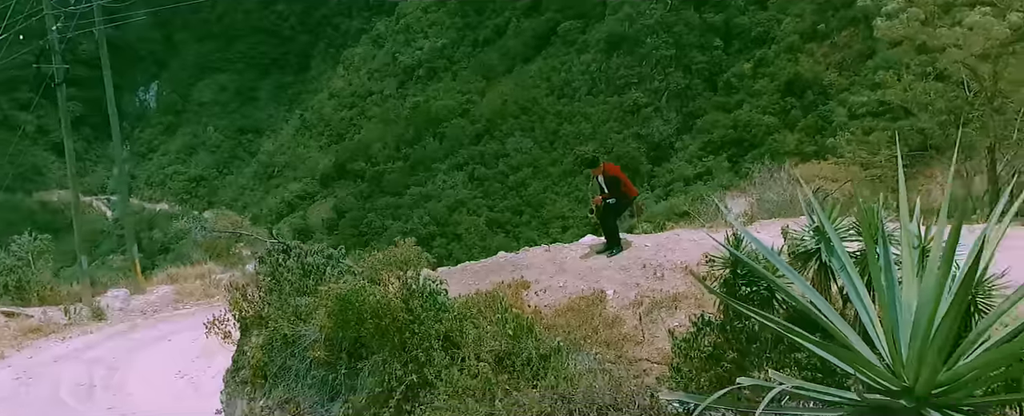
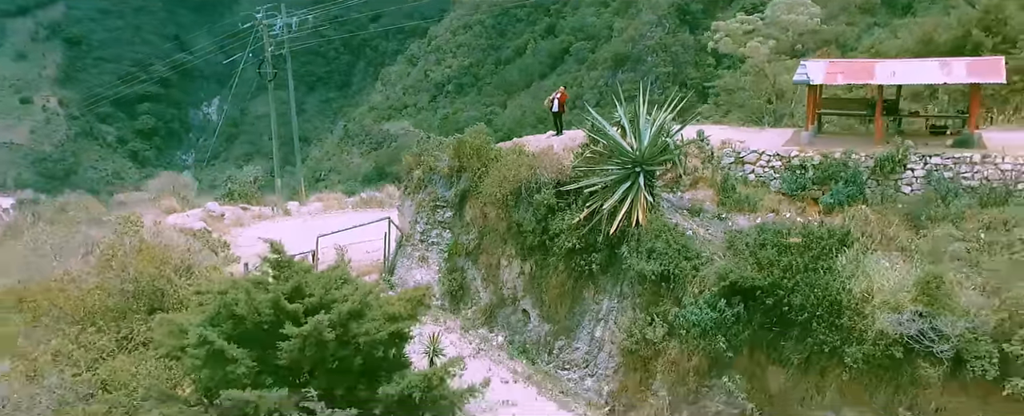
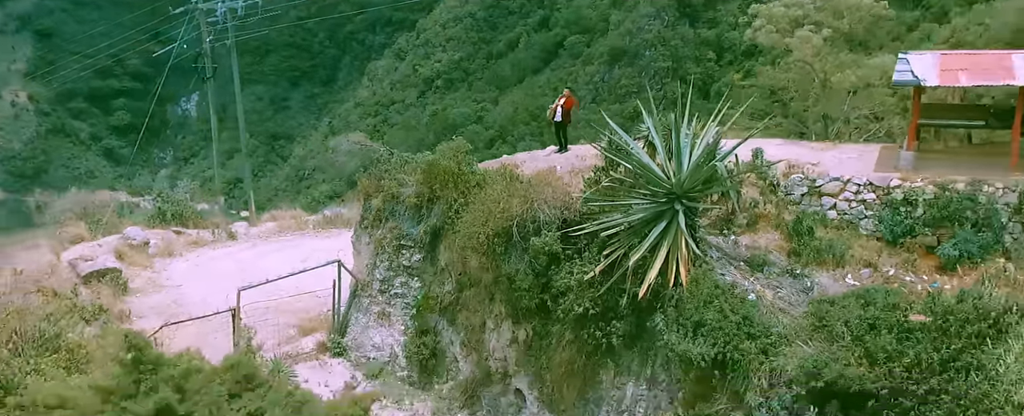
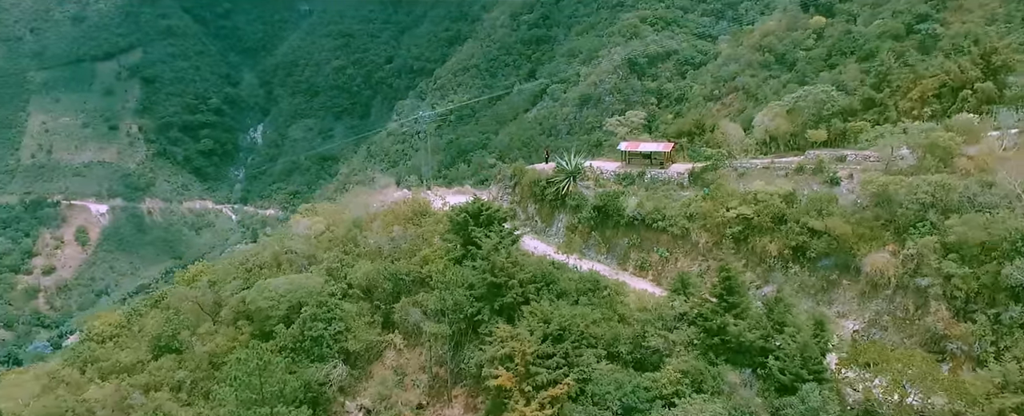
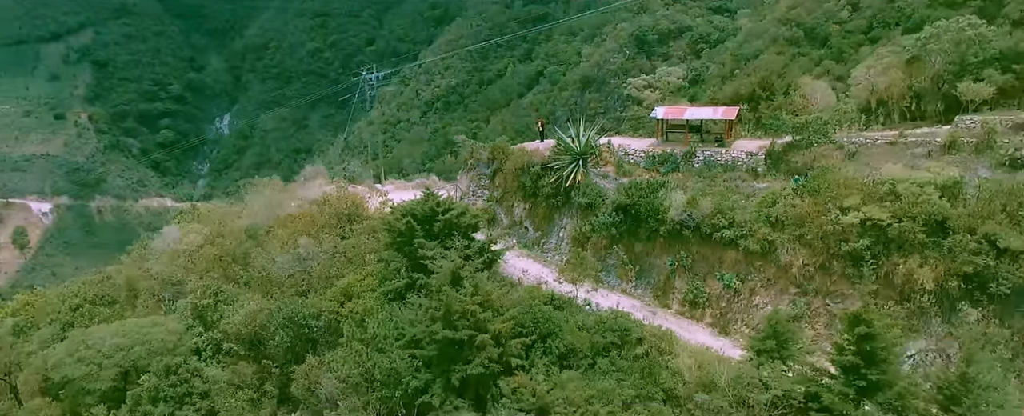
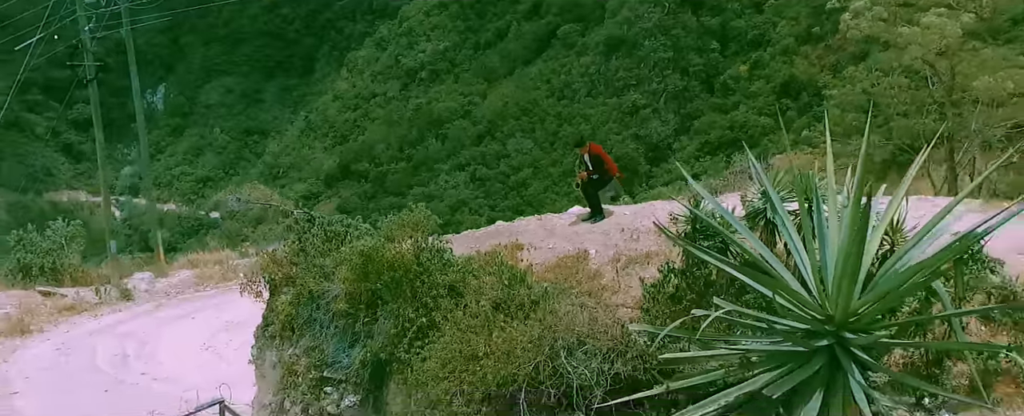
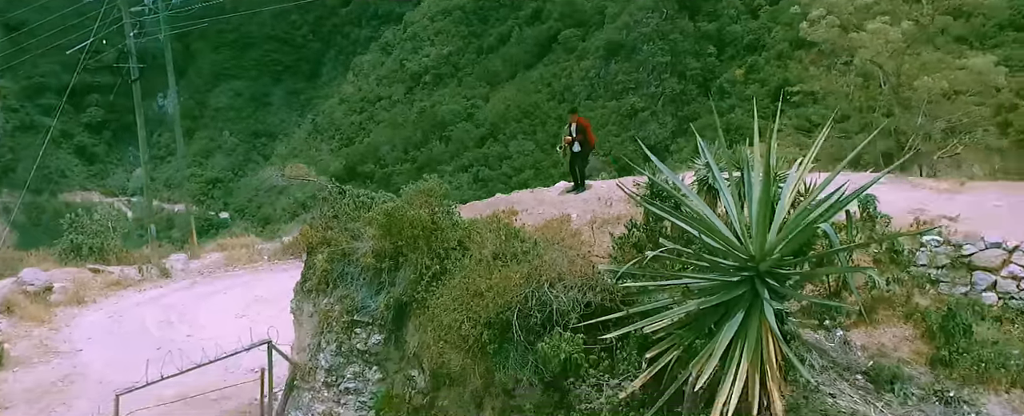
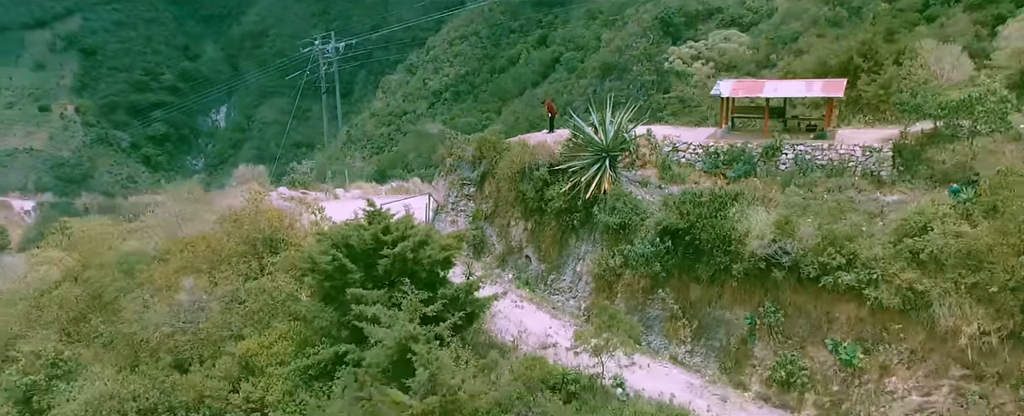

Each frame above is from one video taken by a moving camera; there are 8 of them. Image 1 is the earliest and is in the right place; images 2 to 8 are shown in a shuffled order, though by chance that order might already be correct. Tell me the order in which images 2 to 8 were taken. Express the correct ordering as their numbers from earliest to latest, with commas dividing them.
6, 7, 3, 2, 8, 5, 4
